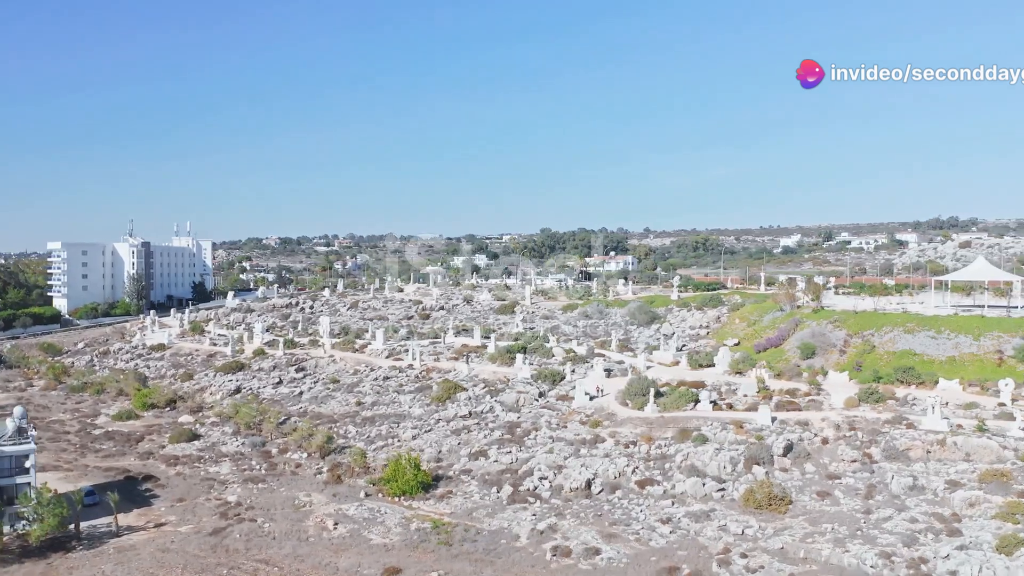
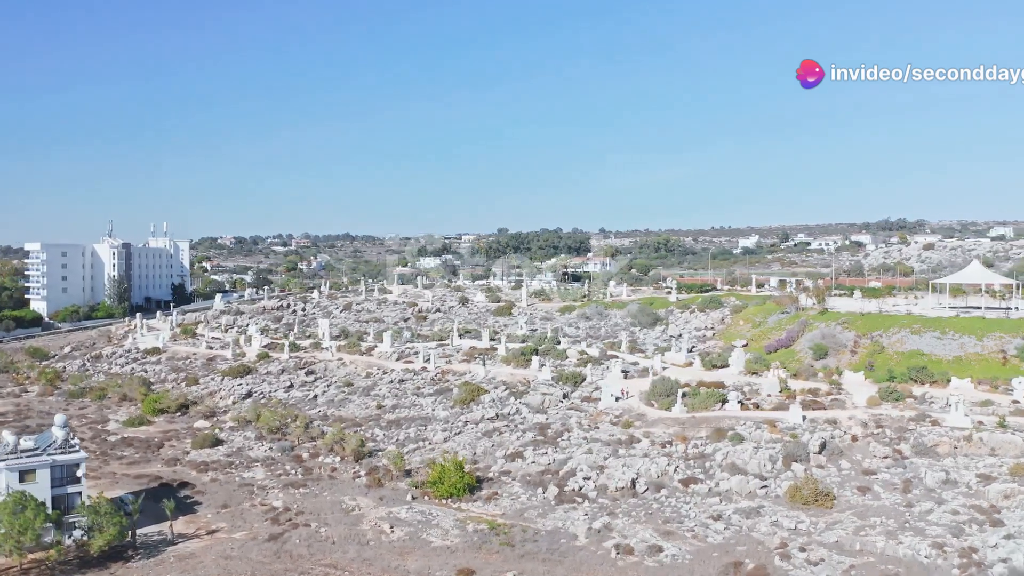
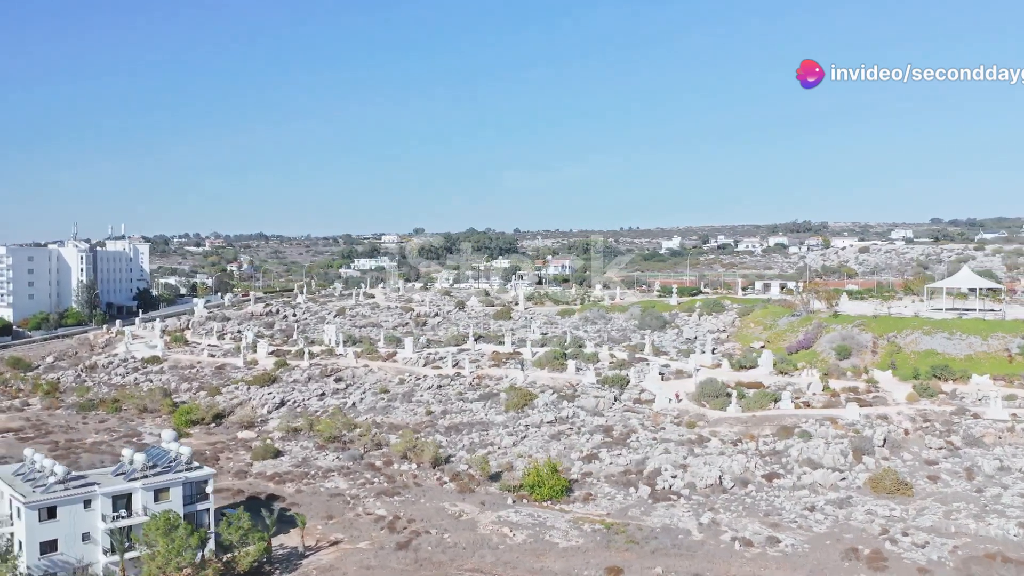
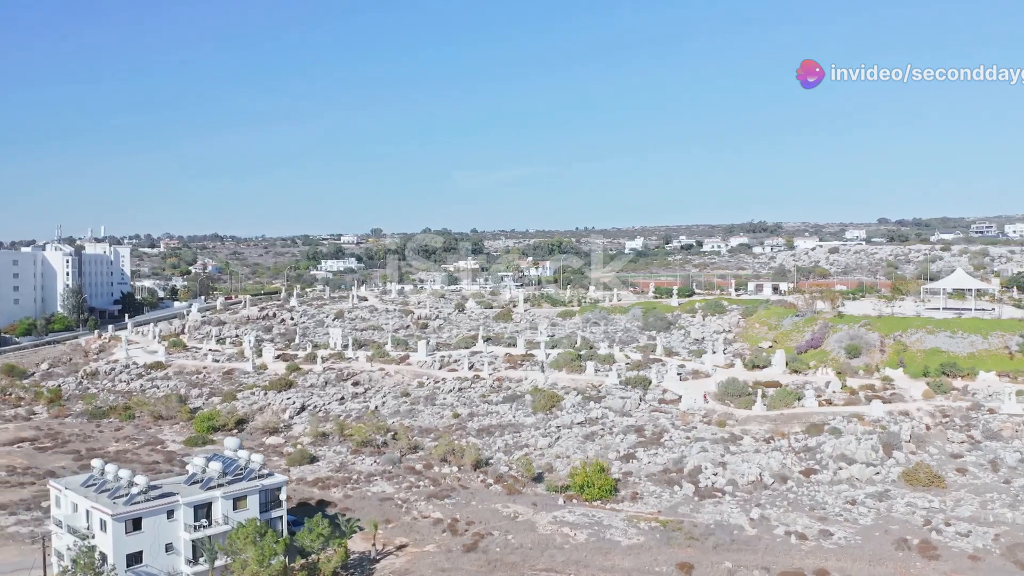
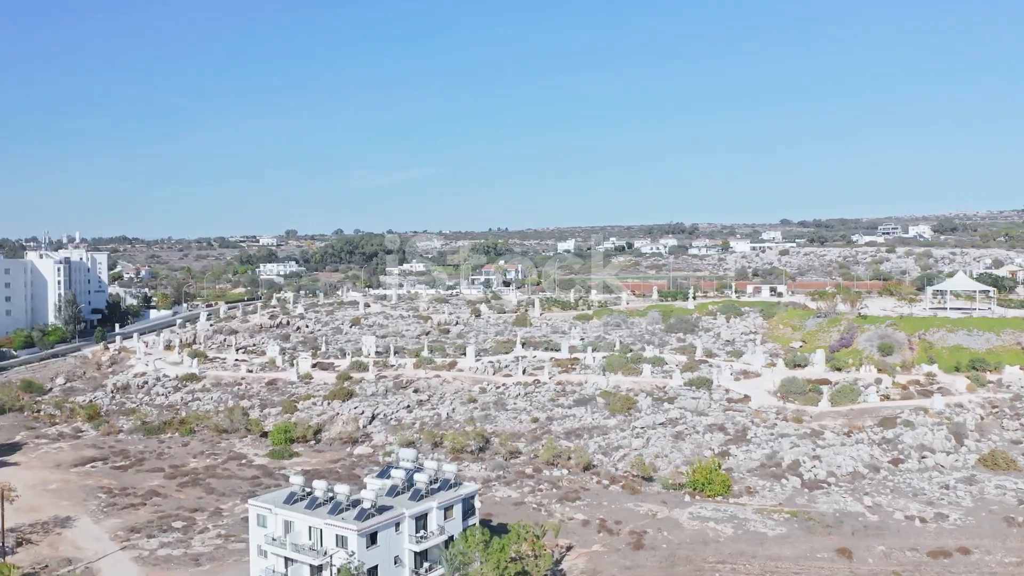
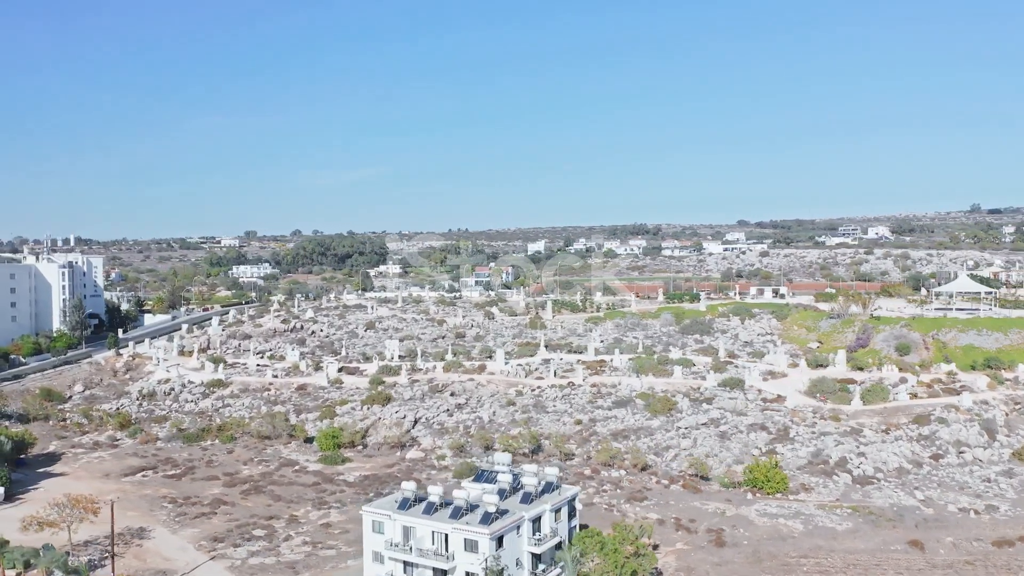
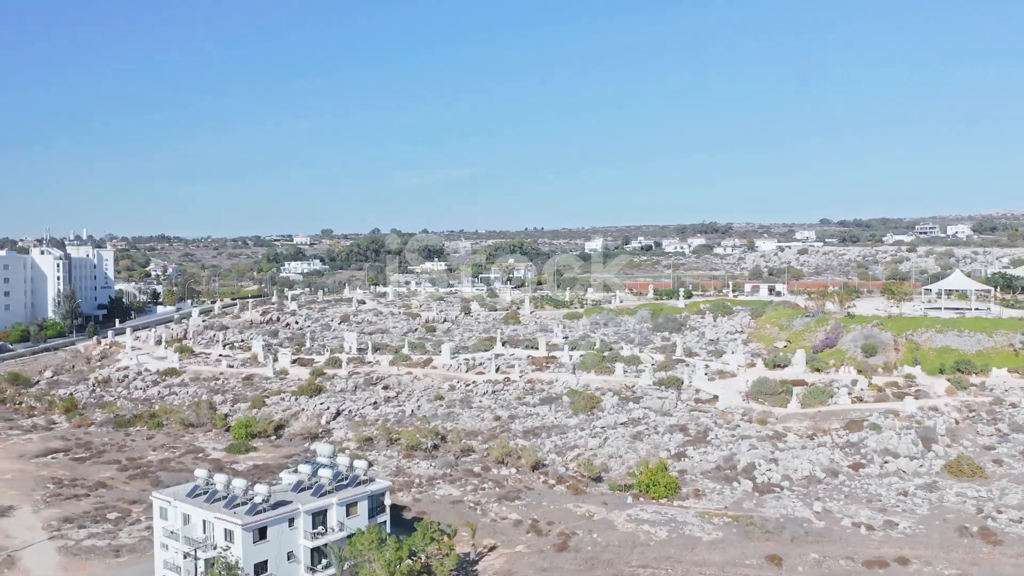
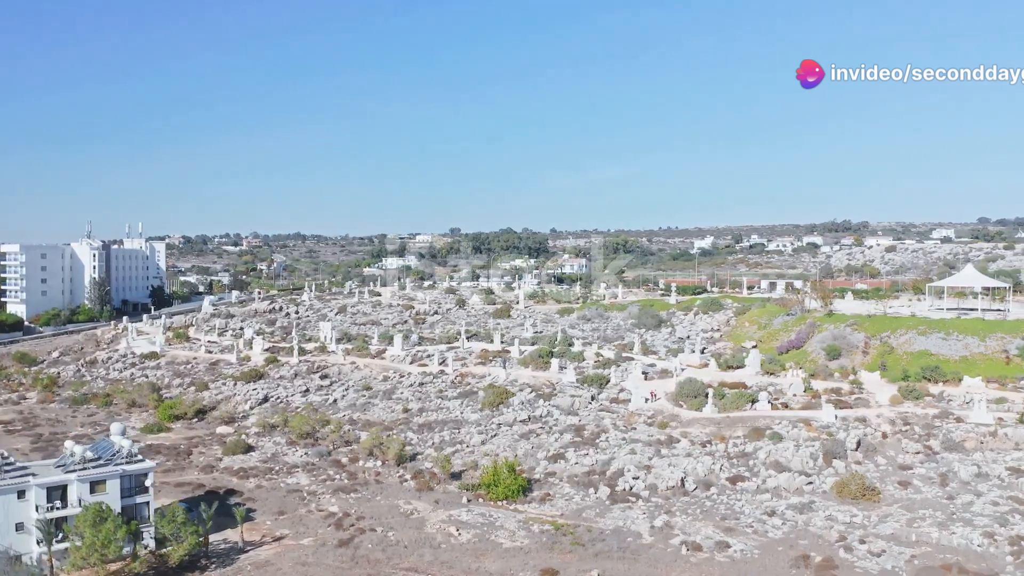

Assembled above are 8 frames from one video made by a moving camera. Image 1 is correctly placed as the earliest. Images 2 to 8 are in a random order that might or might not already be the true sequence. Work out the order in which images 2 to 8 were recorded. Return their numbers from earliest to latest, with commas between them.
2, 8, 3, 4, 7, 5, 6
